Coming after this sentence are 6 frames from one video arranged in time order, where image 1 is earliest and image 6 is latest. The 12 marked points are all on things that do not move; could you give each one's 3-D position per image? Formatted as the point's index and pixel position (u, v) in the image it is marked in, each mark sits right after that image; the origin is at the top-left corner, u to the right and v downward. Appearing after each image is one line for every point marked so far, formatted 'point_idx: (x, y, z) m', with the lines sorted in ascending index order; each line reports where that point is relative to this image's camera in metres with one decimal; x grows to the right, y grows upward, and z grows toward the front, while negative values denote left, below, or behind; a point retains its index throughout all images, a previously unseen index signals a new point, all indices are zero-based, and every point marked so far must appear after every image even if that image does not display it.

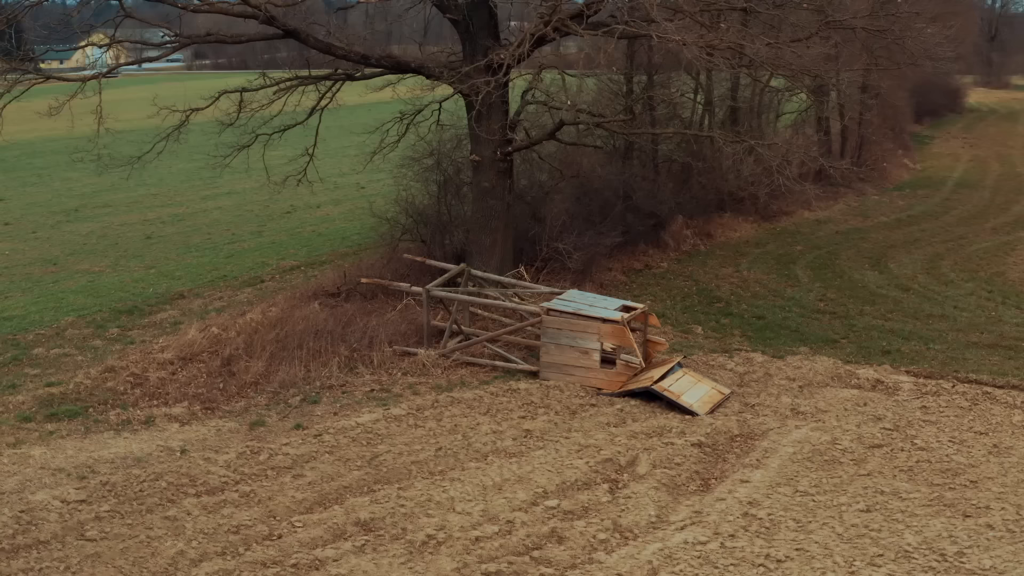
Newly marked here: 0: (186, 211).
0: (-4.6, +1.1, +18.1) m
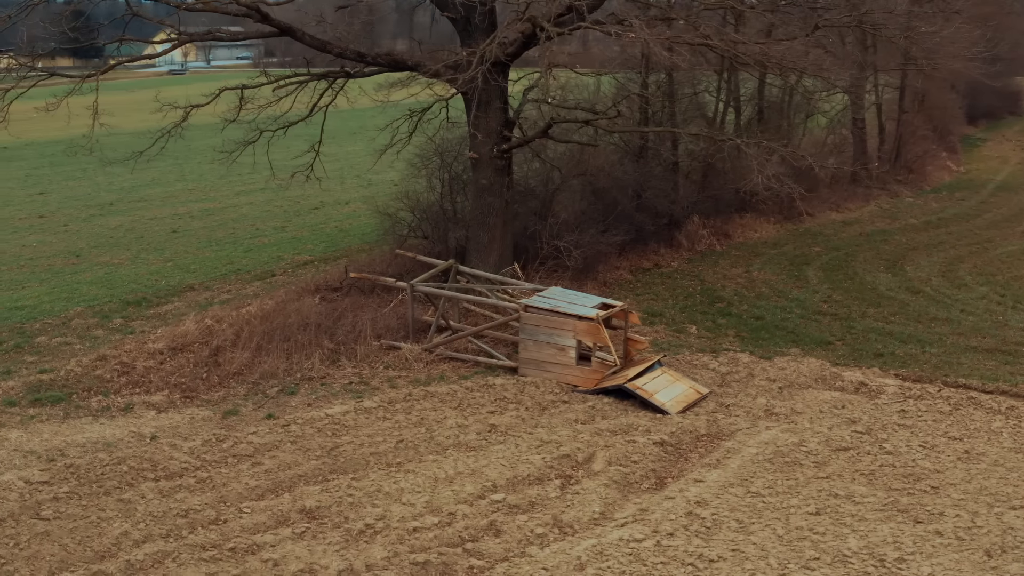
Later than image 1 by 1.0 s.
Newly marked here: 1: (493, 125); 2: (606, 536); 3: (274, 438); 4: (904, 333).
0: (-4.3, +1.2, +18.6) m
1: (-0.2, +1.7, +13.5) m
2: (+0.7, -1.8, +9.1) m
3: (-2.0, -1.2, +10.5) m
4: (+4.1, -0.5, +13.5) m
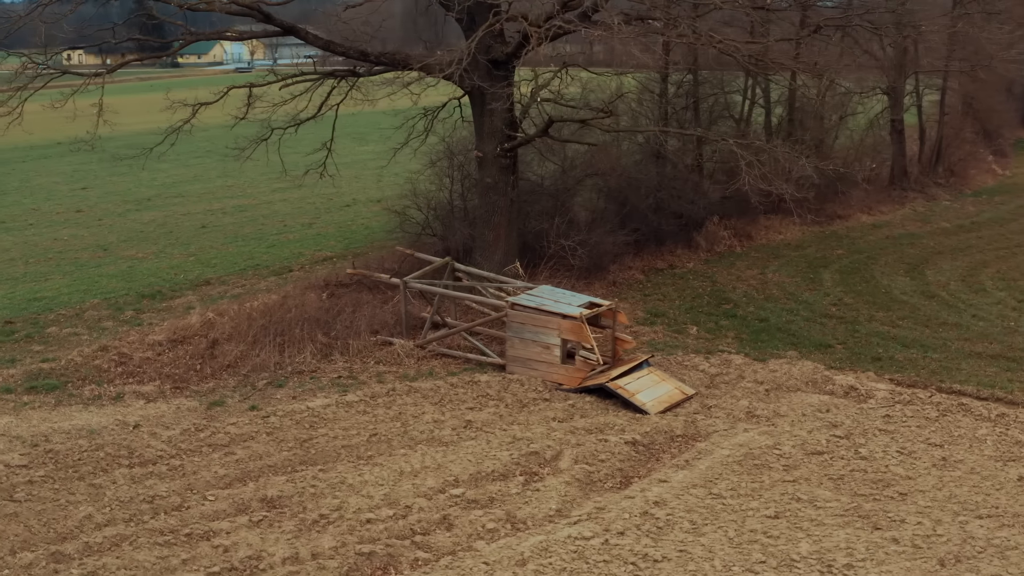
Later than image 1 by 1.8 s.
0: (-3.9, +1.3, +19.0) m
1: (-0.1, +1.7, +13.7) m
2: (+0.3, -1.7, +9.2) m
3: (-2.2, -1.2, +10.8) m
4: (+4.1, -0.5, +13.4) m
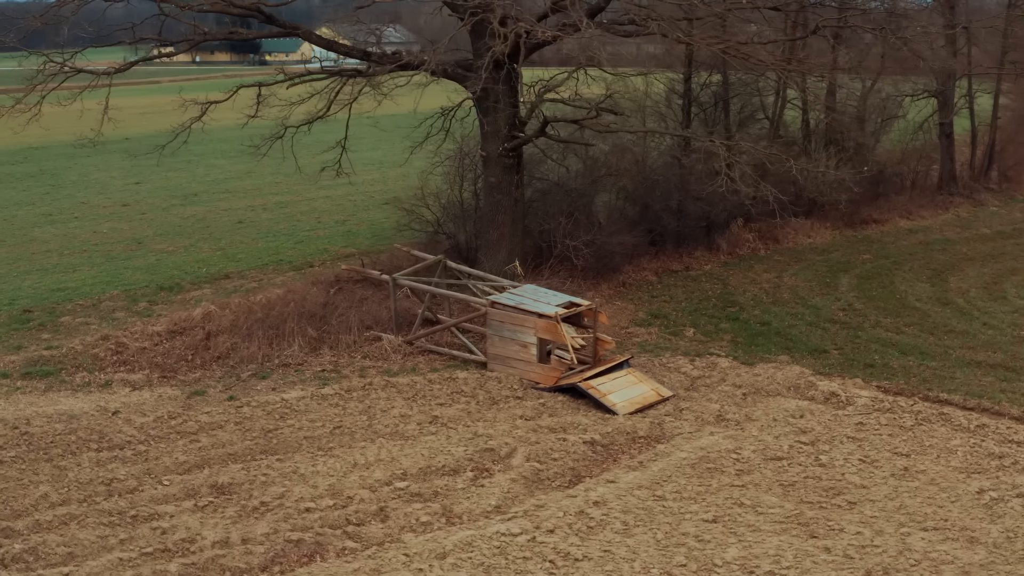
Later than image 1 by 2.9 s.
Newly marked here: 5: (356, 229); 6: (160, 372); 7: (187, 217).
0: (-3.3, +1.3, +19.5) m
1: (-0.1, +1.8, +13.8) m
2: (-0.2, -1.7, +9.3) m
3: (-2.5, -1.1, +11.1) m
4: (+4.0, -0.6, +13.1) m
5: (-2.2, +0.8, +17.7) m
6: (-3.3, -0.8, +12.1) m
7: (-4.6, +1.0, +18.1) m
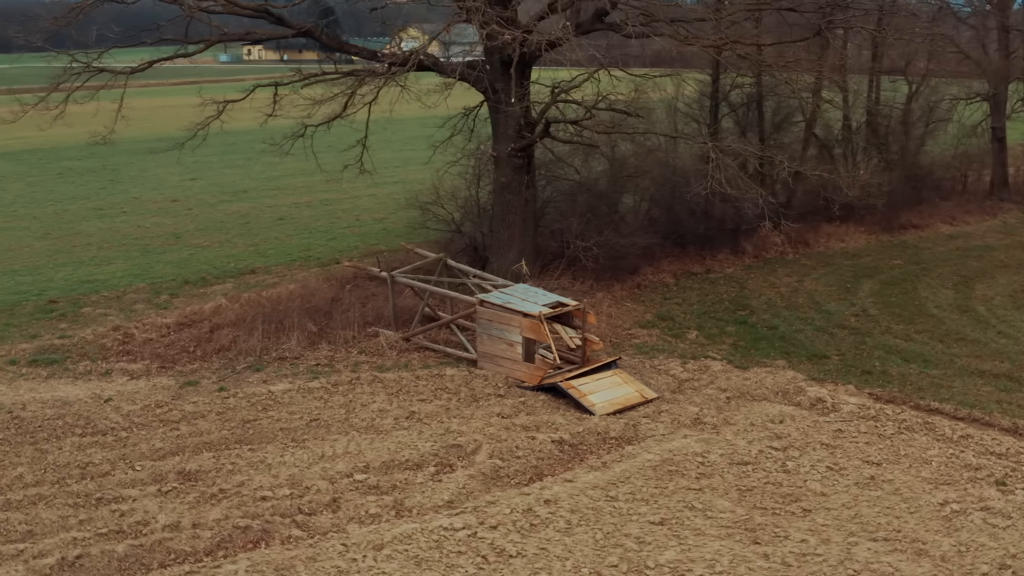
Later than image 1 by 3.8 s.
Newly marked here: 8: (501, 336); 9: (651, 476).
0: (-2.7, +1.4, +19.9) m
1: (0.0, +1.8, +13.9) m
2: (-0.6, -1.7, +9.4) m
3: (-2.7, -1.1, +11.4) m
4: (+4.0, -0.6, +12.8) m
5: (-1.7, +0.8, +18.0) m
6: (-3.4, -0.7, +12.5) m
7: (-4.1, +1.1, +18.7) m
8: (-0.1, -0.5, +12.1) m
9: (+1.1, -1.5, +10.2) m
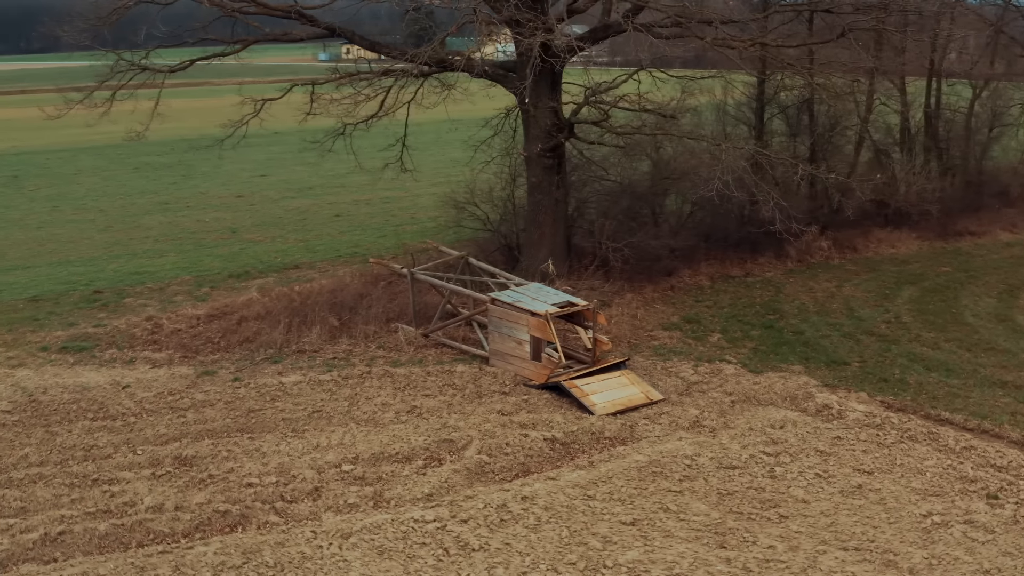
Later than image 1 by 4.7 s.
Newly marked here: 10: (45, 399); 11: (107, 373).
0: (-1.8, +1.4, +20.2) m
1: (+0.3, +1.8, +13.9) m
2: (-0.8, -1.7, +9.5) m
3: (-2.7, -1.0, +11.8) m
4: (+4.1, -0.7, +12.4) m
5: (-1.0, +0.9, +18.2) m
6: (-3.3, -0.6, +12.9) m
7: (-3.3, +1.2, +19.1) m
8: (0.0, -0.4, +12.2) m
9: (+1.0, -1.5, +10.1) m
10: (-4.2, -1.0, +11.6) m
11: (-3.9, -0.8, +12.3) m
